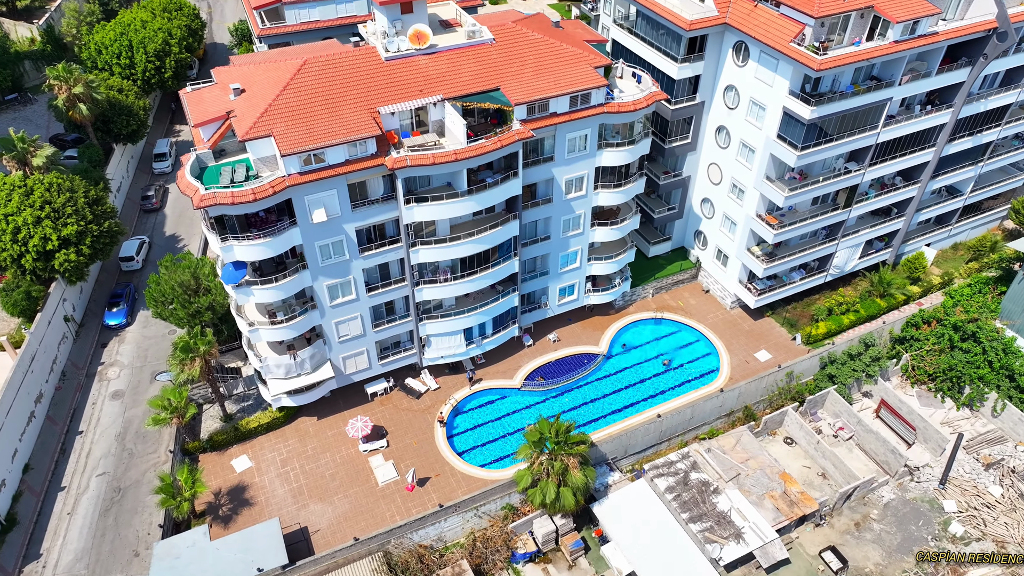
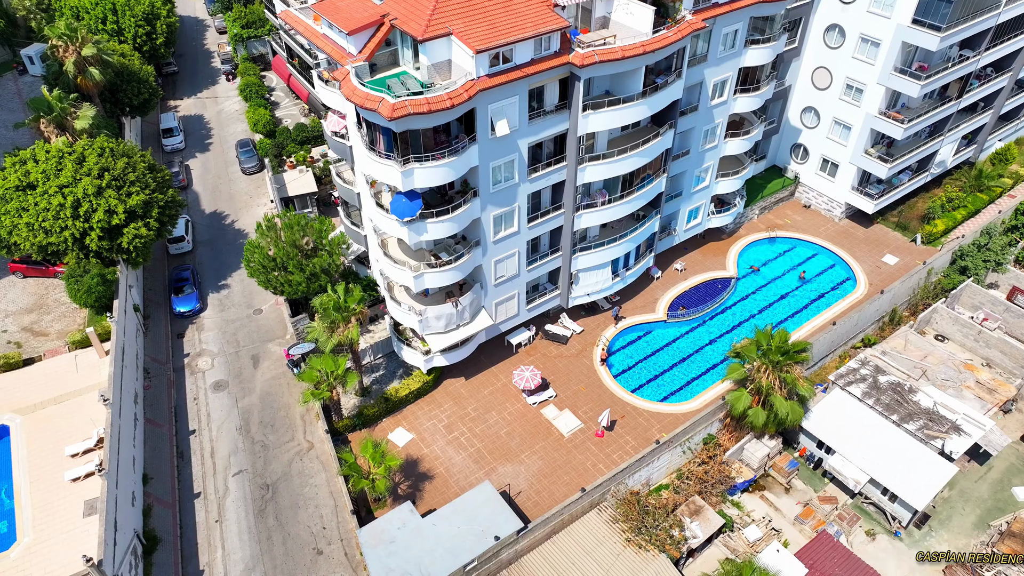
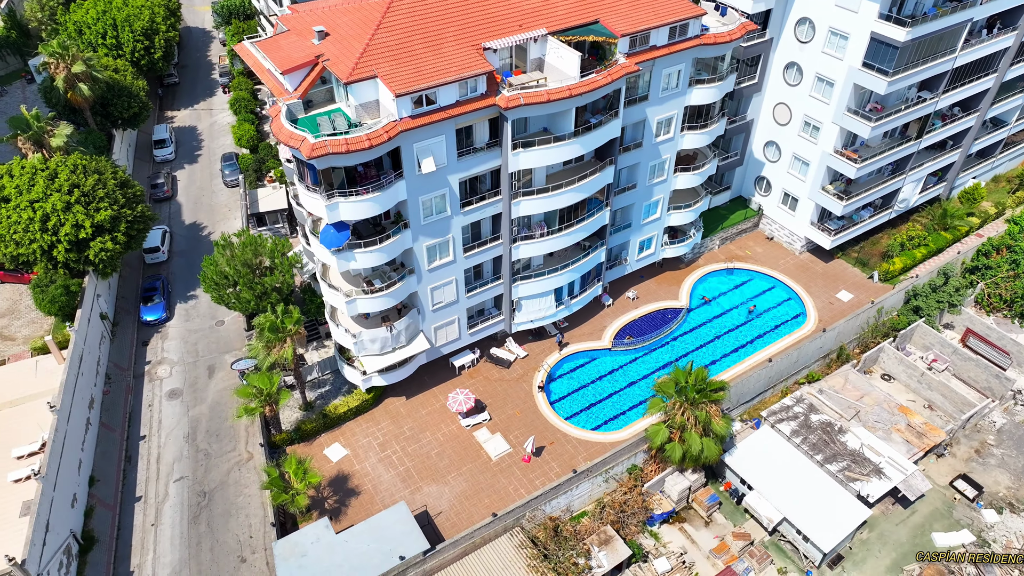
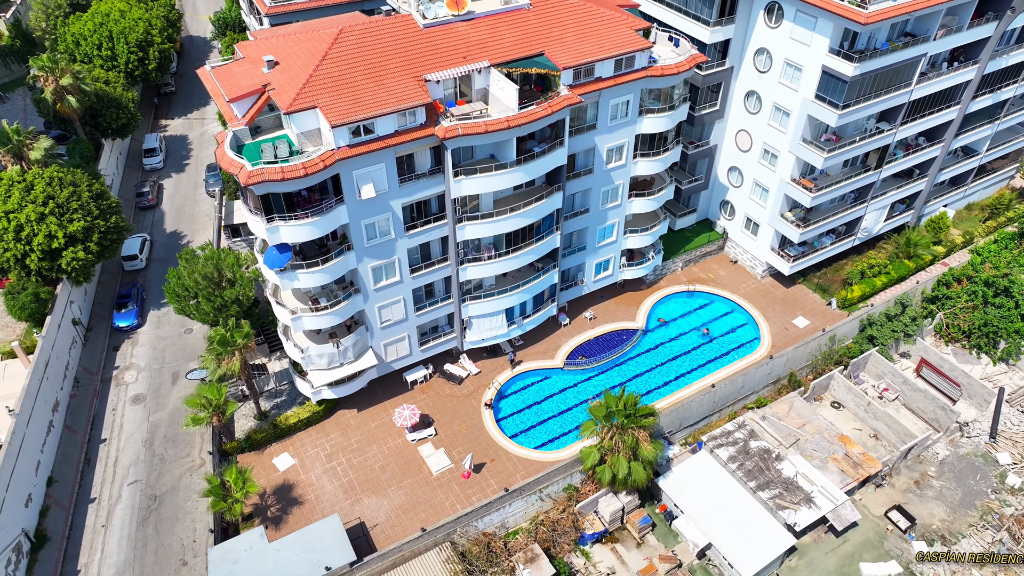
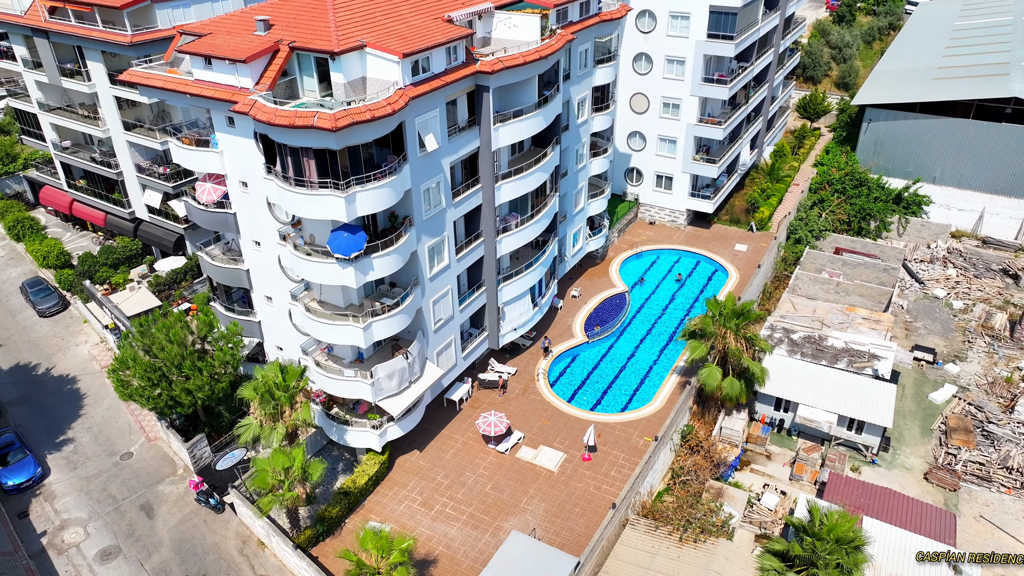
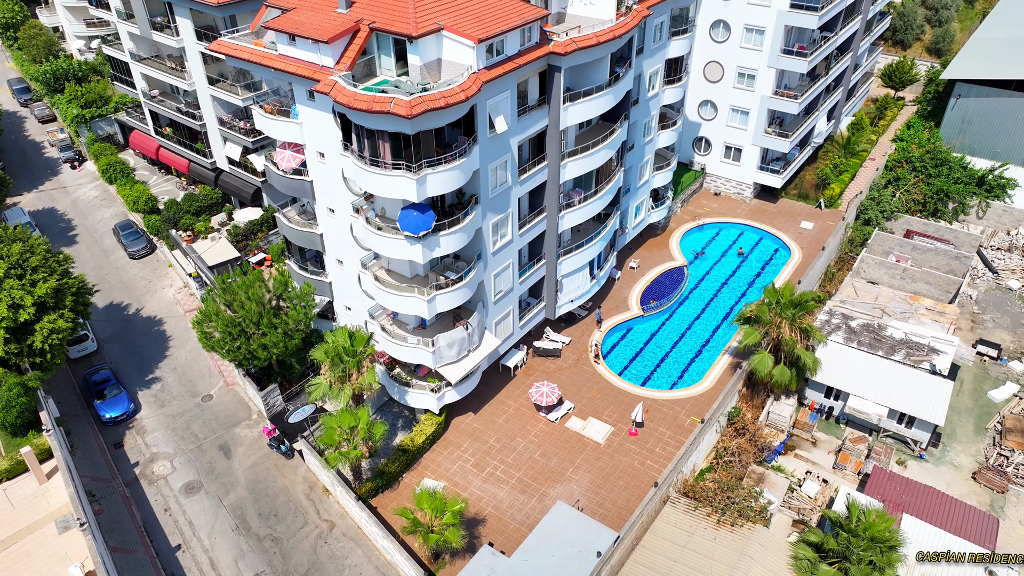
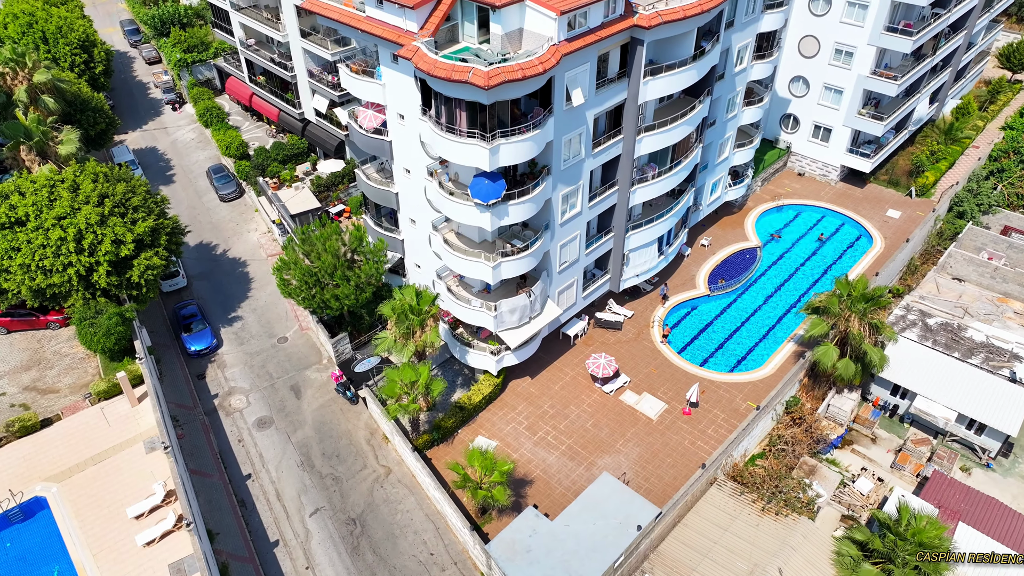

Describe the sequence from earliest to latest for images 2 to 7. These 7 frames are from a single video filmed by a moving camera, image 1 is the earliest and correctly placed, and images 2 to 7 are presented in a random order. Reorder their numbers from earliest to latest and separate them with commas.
4, 3, 2, 7, 6, 5
